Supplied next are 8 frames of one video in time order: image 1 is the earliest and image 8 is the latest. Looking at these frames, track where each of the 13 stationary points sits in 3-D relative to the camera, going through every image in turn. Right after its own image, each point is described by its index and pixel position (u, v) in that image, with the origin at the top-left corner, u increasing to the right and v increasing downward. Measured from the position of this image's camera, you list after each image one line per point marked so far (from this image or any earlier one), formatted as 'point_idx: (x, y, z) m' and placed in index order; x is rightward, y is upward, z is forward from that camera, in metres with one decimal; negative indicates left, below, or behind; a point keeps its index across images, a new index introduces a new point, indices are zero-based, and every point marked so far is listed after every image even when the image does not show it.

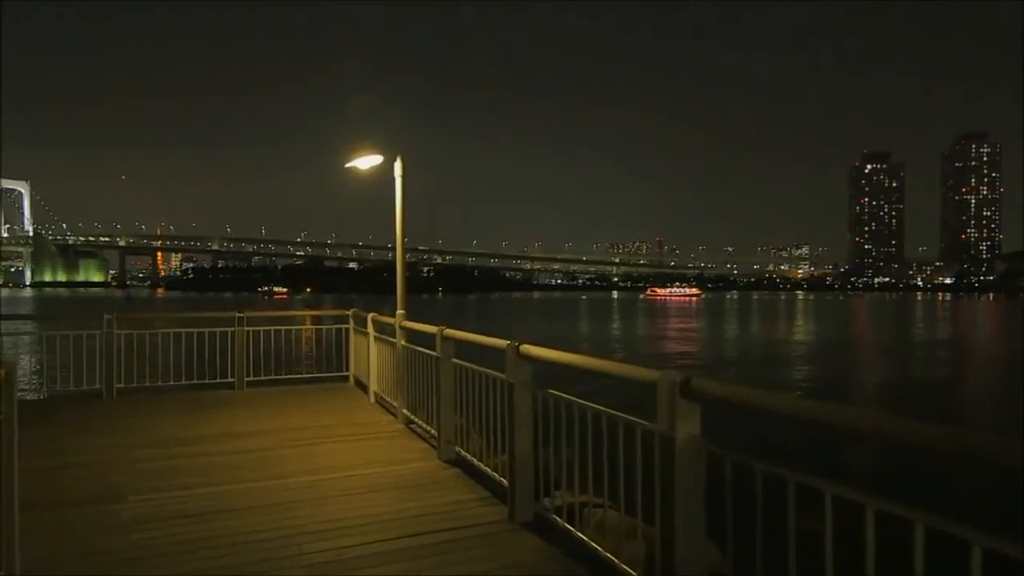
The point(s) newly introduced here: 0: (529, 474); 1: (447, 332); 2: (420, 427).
0: (+0.1, -1.0, +4.7) m
1: (-0.5, -0.3, +6.0) m
2: (-0.8, -1.2, +7.3) m
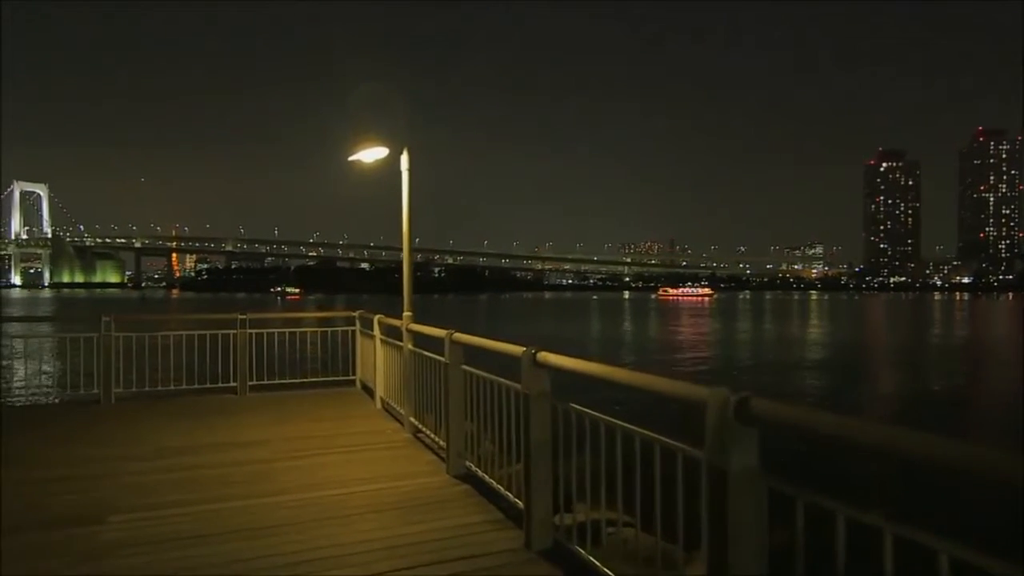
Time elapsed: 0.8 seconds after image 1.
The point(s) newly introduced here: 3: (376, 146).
0: (+0.2, -1.0, +4.2) m
1: (-0.4, -0.3, +5.6) m
2: (-0.7, -1.2, +6.9) m
3: (-1.1, +1.2, +7.3) m
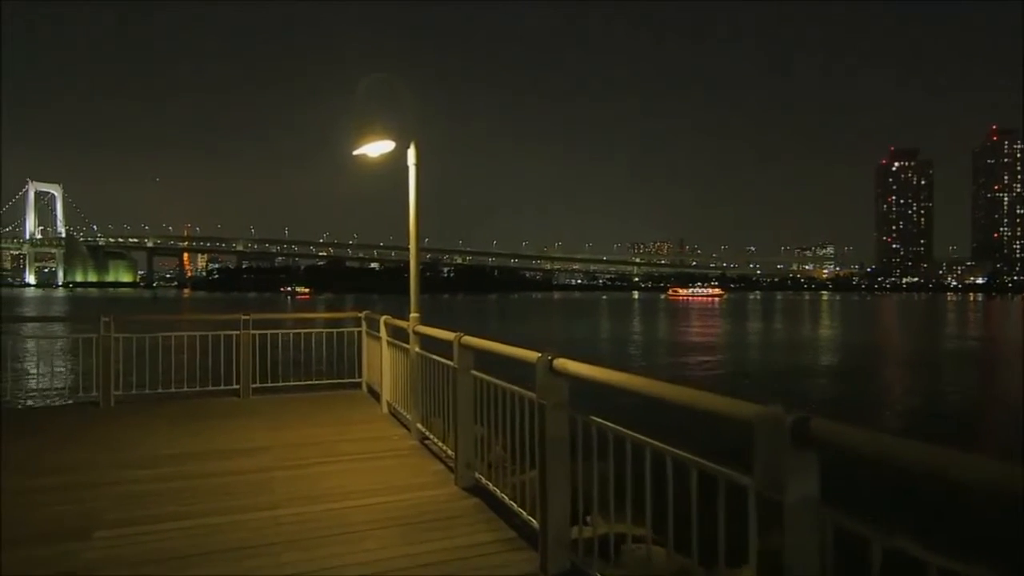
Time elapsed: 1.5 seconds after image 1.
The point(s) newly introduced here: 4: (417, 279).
0: (+0.2, -1.0, +3.9) m
1: (-0.3, -0.3, +5.3) m
2: (-0.6, -1.2, +6.6) m
3: (-1.0, +1.2, +6.9) m
4: (-0.9, +0.1, +8.3) m
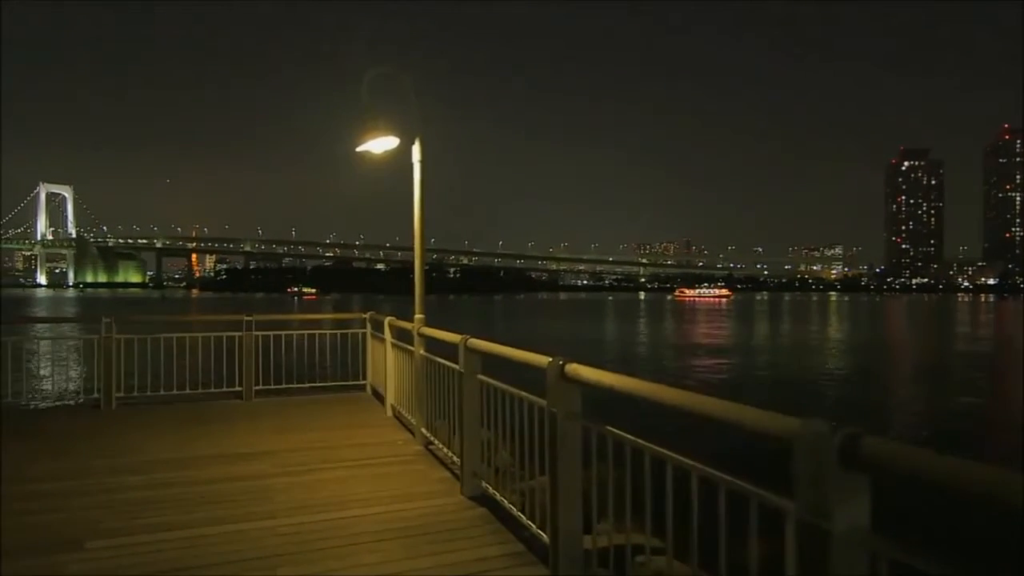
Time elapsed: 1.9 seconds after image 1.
0: (+0.3, -1.0, +3.7) m
1: (-0.2, -0.3, +5.1) m
2: (-0.5, -1.2, +6.4) m
3: (-1.0, +1.2, +6.7) m
4: (-0.8, +0.1, +8.1) m
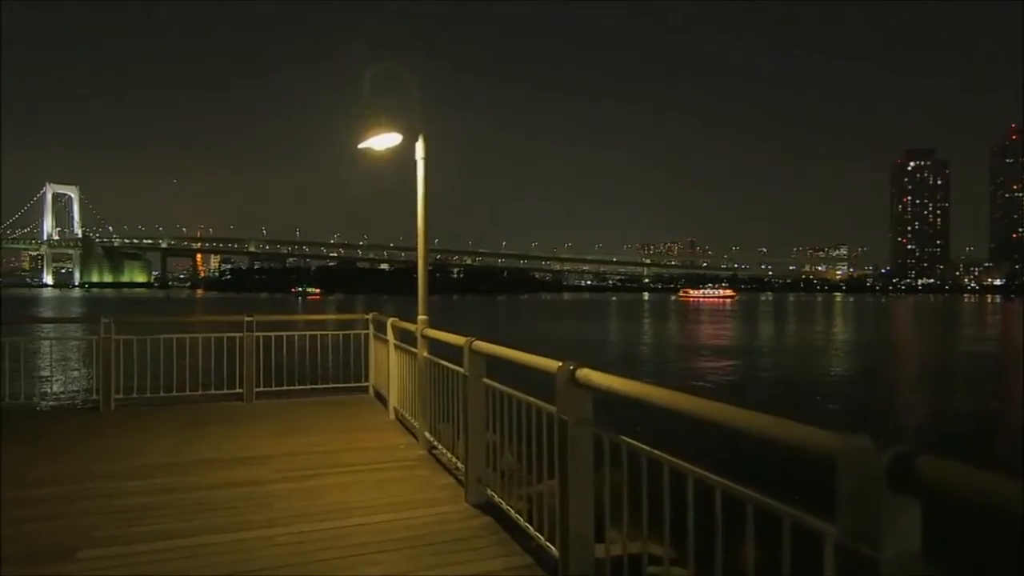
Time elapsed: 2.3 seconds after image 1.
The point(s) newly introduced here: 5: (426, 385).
0: (+0.3, -1.0, +3.5) m
1: (-0.2, -0.3, +4.9) m
2: (-0.5, -1.2, +6.2) m
3: (-0.9, +1.2, +6.6) m
4: (-0.8, +0.1, +7.9) m
5: (-0.7, -0.7, +6.6) m
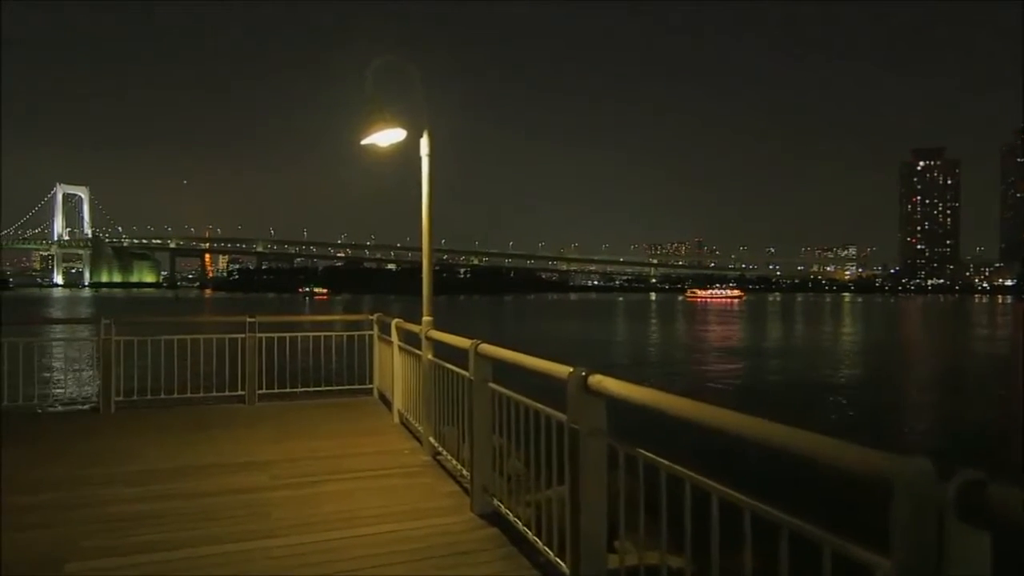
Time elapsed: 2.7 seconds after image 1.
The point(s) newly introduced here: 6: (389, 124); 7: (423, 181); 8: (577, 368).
0: (+0.3, -1.0, +3.3) m
1: (-0.2, -0.3, +4.7) m
2: (-0.4, -1.2, +6.0) m
3: (-0.9, +1.2, +6.4) m
4: (-0.7, +0.1, +7.7) m
5: (-0.6, -0.7, +6.4) m
6: (-0.9, +1.2, +6.4) m
7: (-0.7, +0.9, +7.1) m
8: (+0.2, -0.3, +3.2) m
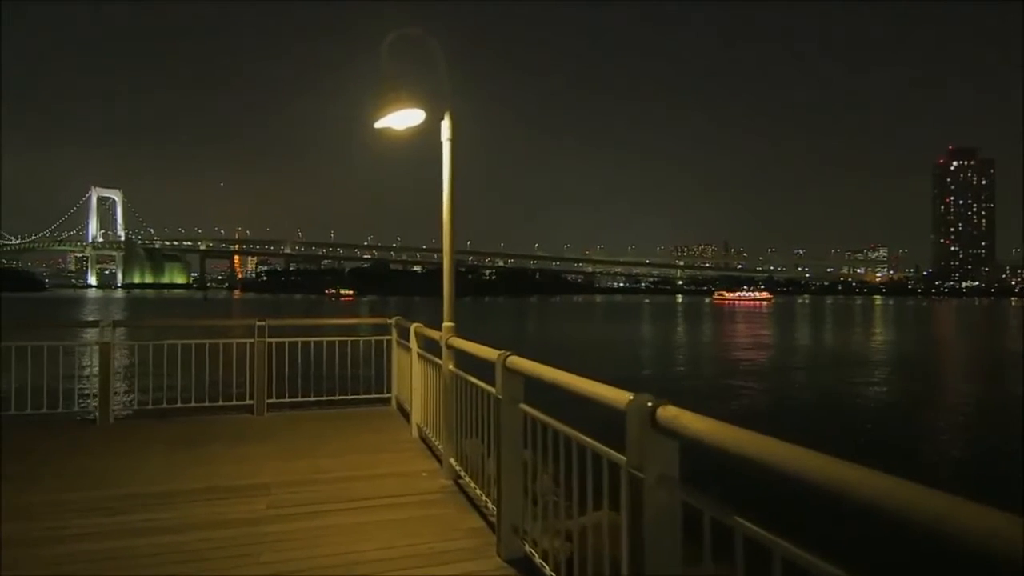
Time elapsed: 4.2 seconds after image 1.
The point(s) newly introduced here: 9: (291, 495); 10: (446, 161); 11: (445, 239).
0: (+0.4, -1.0, +2.6) m
1: (0.0, -0.3, +4.0) m
2: (-0.2, -1.2, +5.3) m
3: (-0.7, +1.2, +5.7) m
4: (-0.5, +0.1, +7.0) m
5: (-0.4, -0.8, +5.6) m
6: (-0.7, +1.2, +5.7) m
7: (-0.5, +0.9, +6.4) m
8: (+0.4, -0.3, +2.5) m
9: (-1.4, -1.3, +5.4) m
10: (-0.5, +0.9, +6.6) m
11: (-0.5, +0.4, +6.6) m
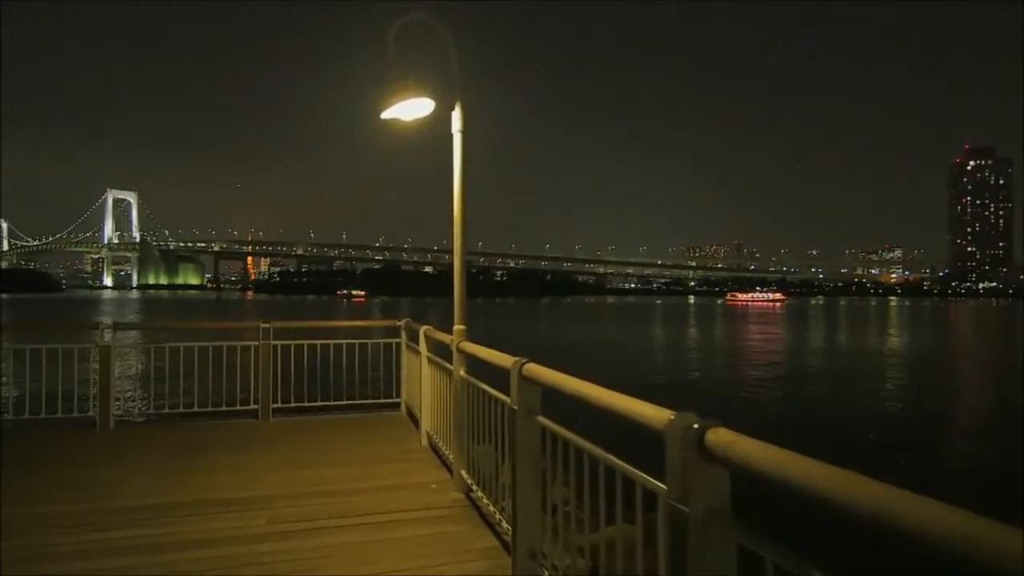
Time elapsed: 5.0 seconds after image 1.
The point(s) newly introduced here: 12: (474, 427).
0: (+0.5, -1.0, +2.2) m
1: (+0.1, -0.3, +3.6) m
2: (-0.2, -1.2, +5.0) m
3: (-0.6, +1.2, +5.4) m
4: (-0.4, +0.1, +6.7) m
5: (-0.3, -0.8, +5.3) m
6: (-0.6, +1.2, +5.3) m
7: (-0.4, +0.9, +6.1) m
8: (+0.4, -0.3, +2.1) m
9: (-1.3, -1.3, +5.1) m
10: (-0.4, +0.9, +6.2) m
11: (-0.4, +0.4, +6.3) m
12: (-0.2, -0.8, +5.1) m
